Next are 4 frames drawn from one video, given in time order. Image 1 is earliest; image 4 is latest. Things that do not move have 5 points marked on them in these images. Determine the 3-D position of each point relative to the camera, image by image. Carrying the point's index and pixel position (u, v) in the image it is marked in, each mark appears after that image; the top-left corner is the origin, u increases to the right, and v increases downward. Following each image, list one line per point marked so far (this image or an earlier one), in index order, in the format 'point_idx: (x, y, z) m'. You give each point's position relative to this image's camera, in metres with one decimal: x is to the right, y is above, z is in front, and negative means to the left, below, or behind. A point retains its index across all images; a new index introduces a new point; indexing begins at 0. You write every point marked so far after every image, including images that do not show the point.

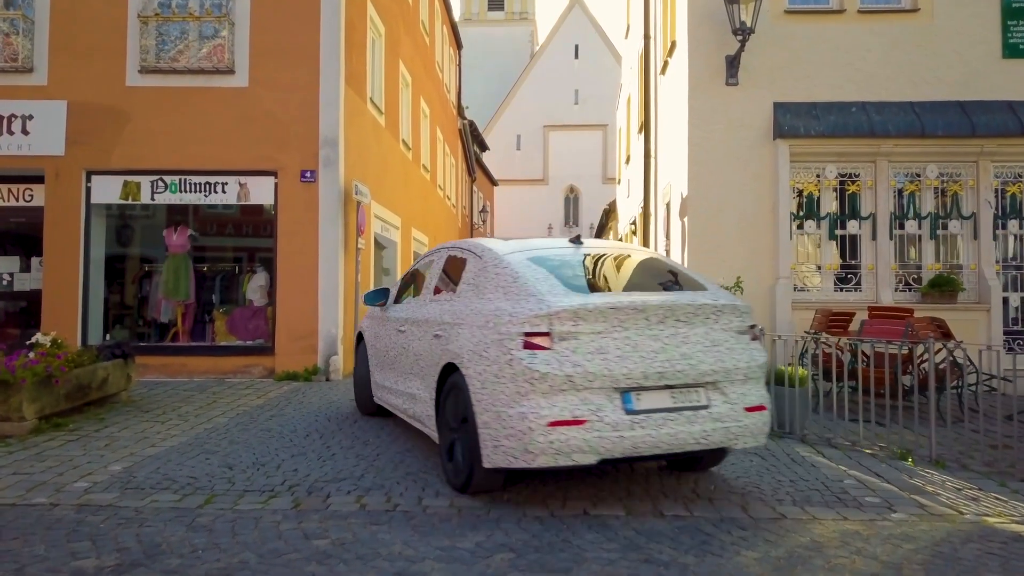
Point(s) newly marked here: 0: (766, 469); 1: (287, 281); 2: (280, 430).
0: (+1.8, -1.3, +5.9) m
1: (-3.0, +0.1, +10.9) m
2: (-2.1, -1.3, +7.2) m
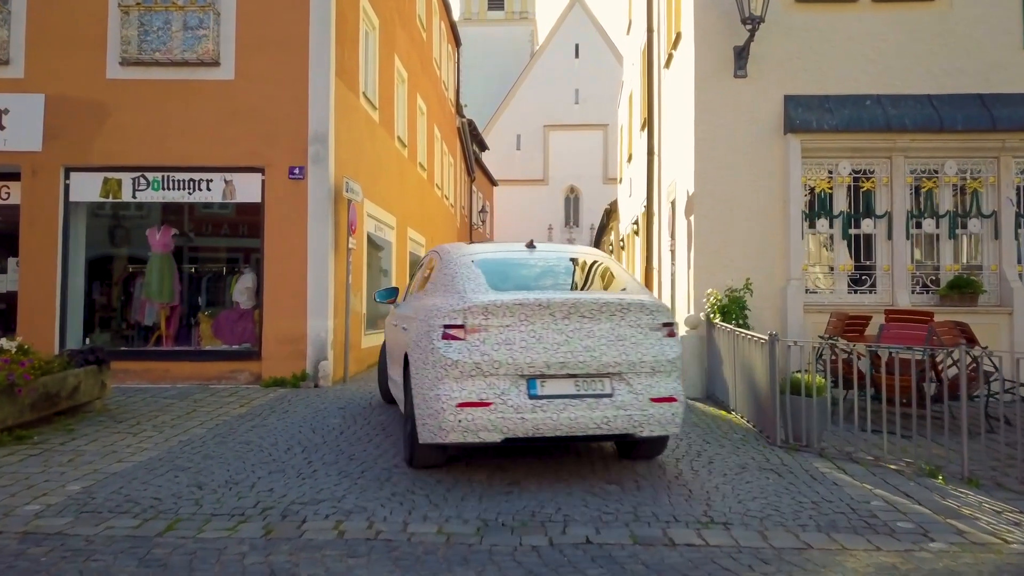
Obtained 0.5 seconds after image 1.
0: (+1.8, -1.3, +5.4) m
1: (-3.0, +0.1, +10.5) m
2: (-2.1, -1.3, +6.8) m
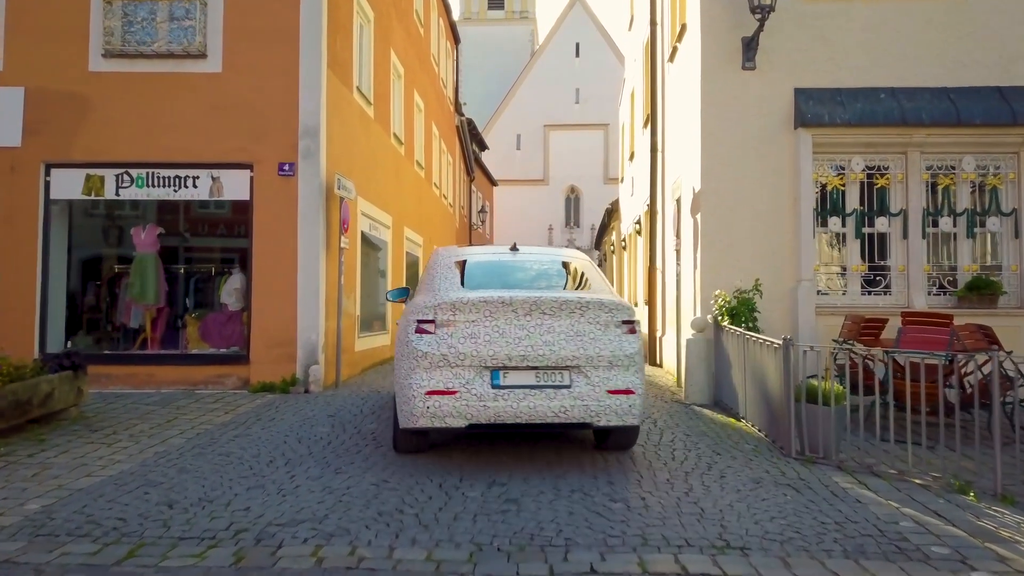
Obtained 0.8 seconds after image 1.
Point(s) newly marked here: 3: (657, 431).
0: (+1.8, -1.3, +5.0) m
1: (-3.1, +0.1, +10.1) m
2: (-2.1, -1.3, +6.3) m
3: (+1.3, -1.3, +7.5) m
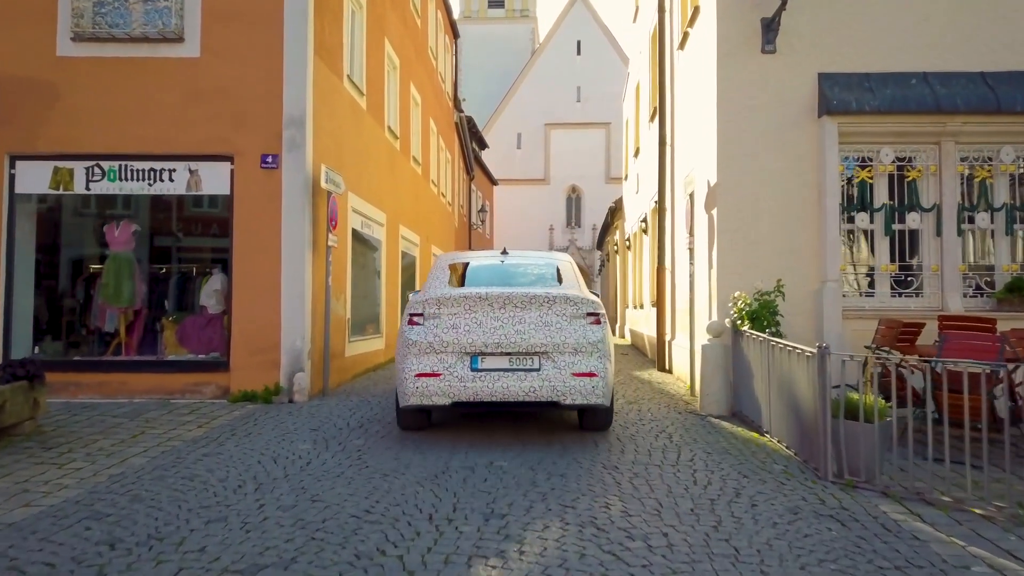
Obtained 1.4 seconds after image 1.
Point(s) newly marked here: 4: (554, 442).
0: (+1.8, -1.3, +4.3) m
1: (-3.0, +0.1, +9.3) m
2: (-2.1, -1.3, +5.6) m
3: (+1.3, -1.3, +6.7) m
4: (+0.4, -1.3, +7.0) m
